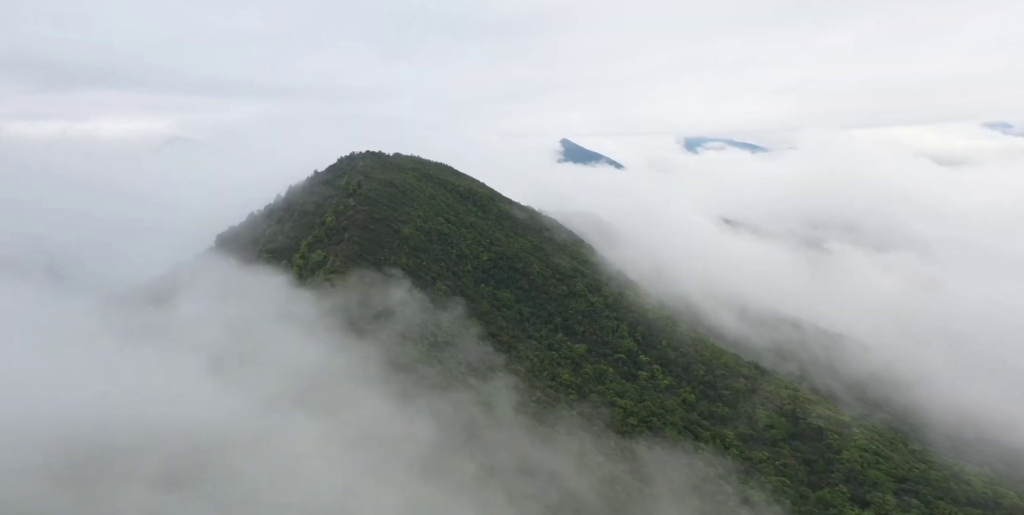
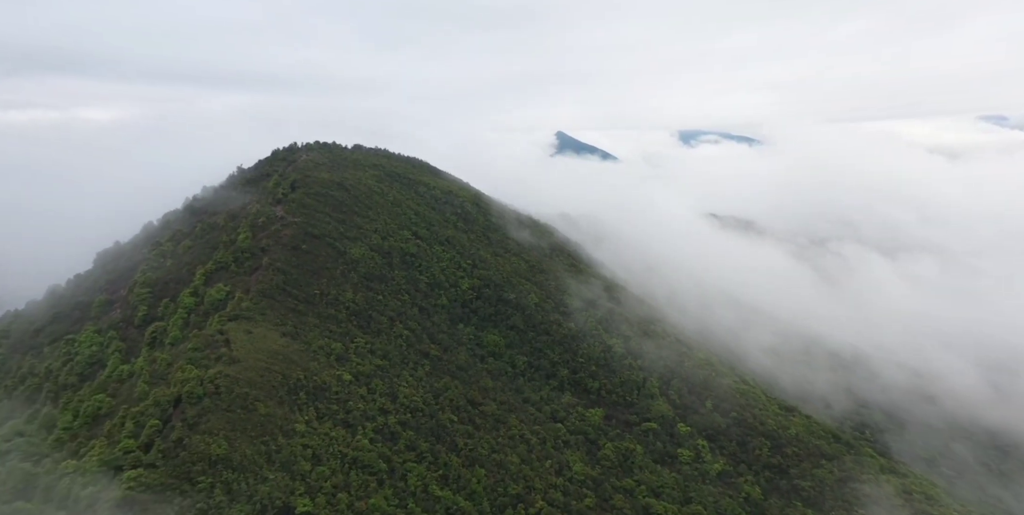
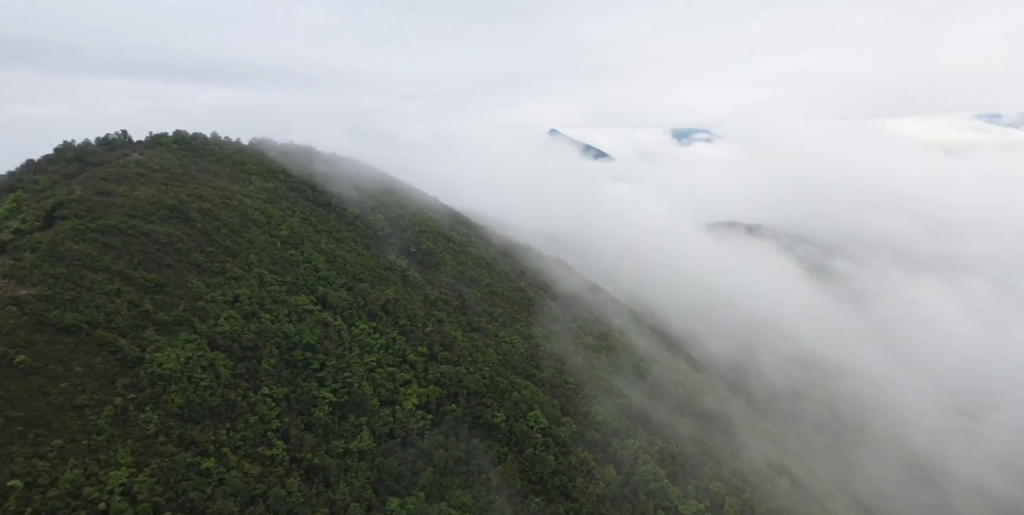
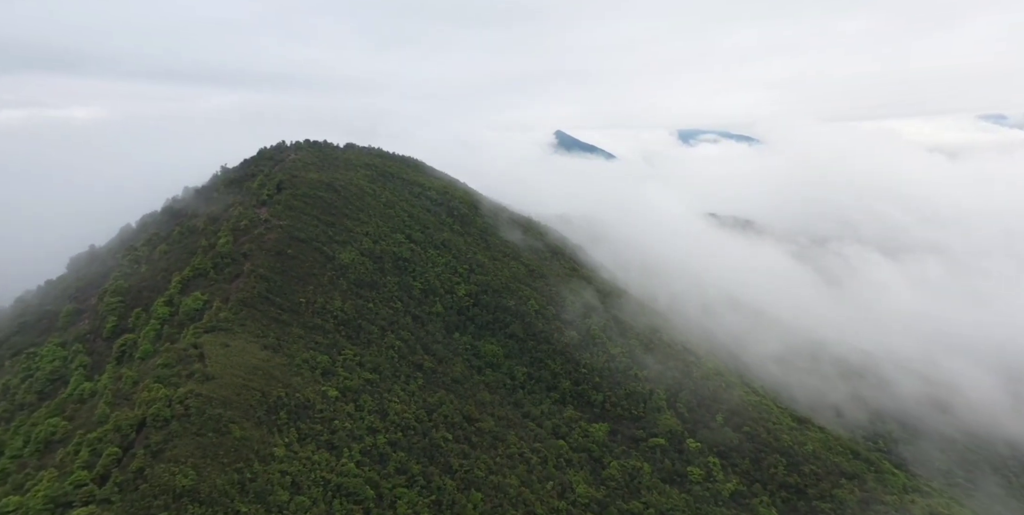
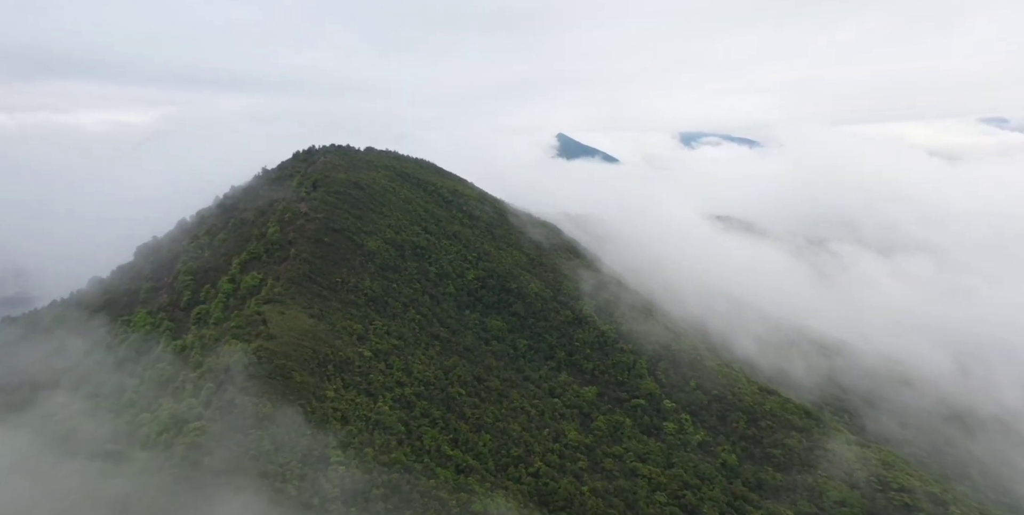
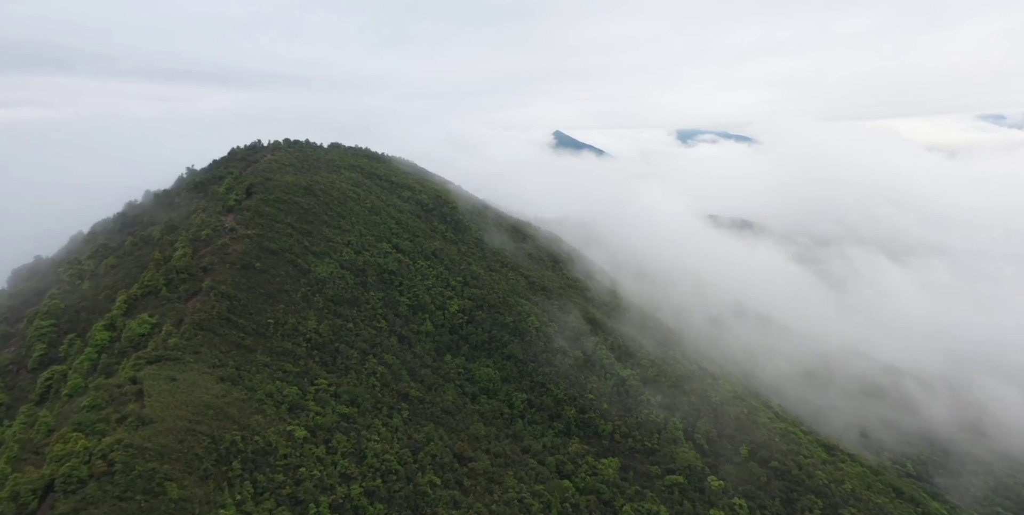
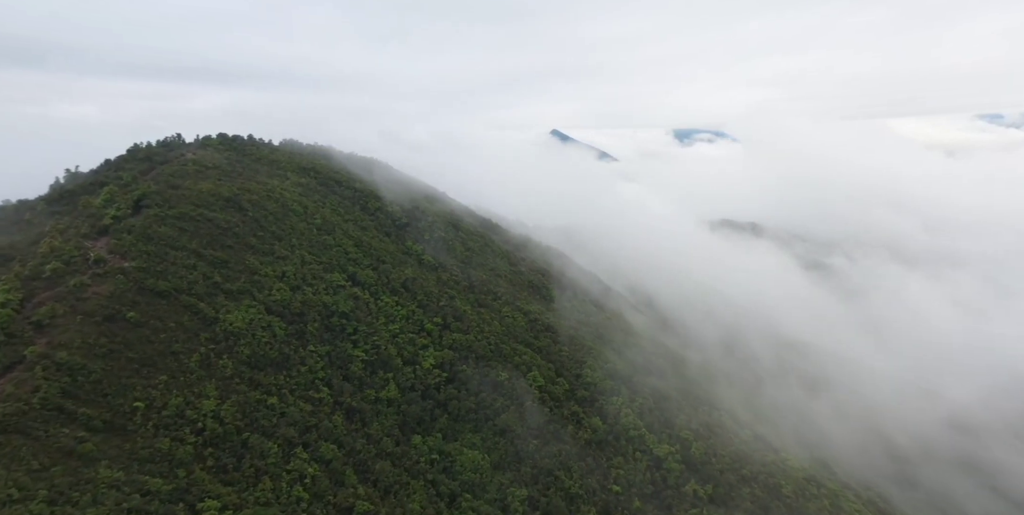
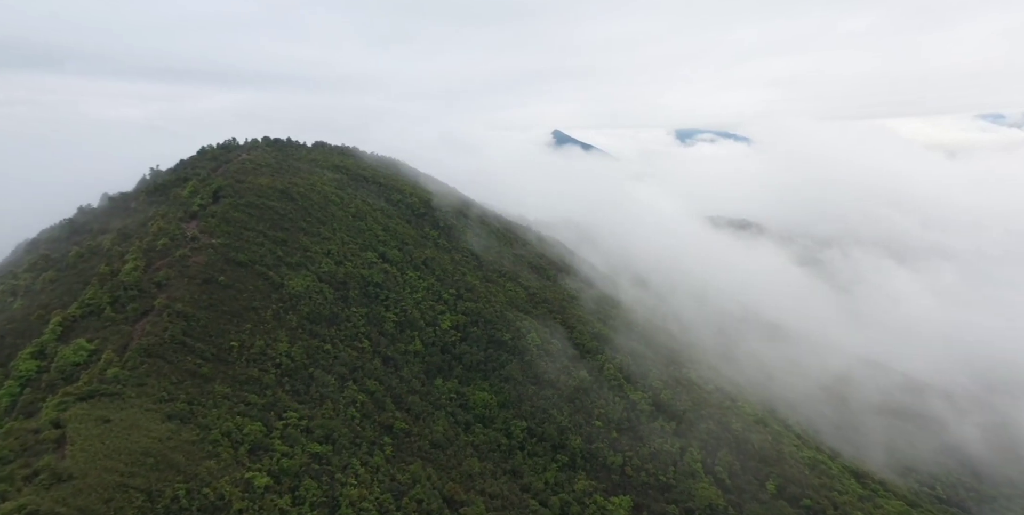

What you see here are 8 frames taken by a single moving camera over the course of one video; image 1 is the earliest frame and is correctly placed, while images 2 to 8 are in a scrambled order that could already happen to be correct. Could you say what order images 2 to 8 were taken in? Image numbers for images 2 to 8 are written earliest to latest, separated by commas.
5, 2, 4, 6, 8, 7, 3
